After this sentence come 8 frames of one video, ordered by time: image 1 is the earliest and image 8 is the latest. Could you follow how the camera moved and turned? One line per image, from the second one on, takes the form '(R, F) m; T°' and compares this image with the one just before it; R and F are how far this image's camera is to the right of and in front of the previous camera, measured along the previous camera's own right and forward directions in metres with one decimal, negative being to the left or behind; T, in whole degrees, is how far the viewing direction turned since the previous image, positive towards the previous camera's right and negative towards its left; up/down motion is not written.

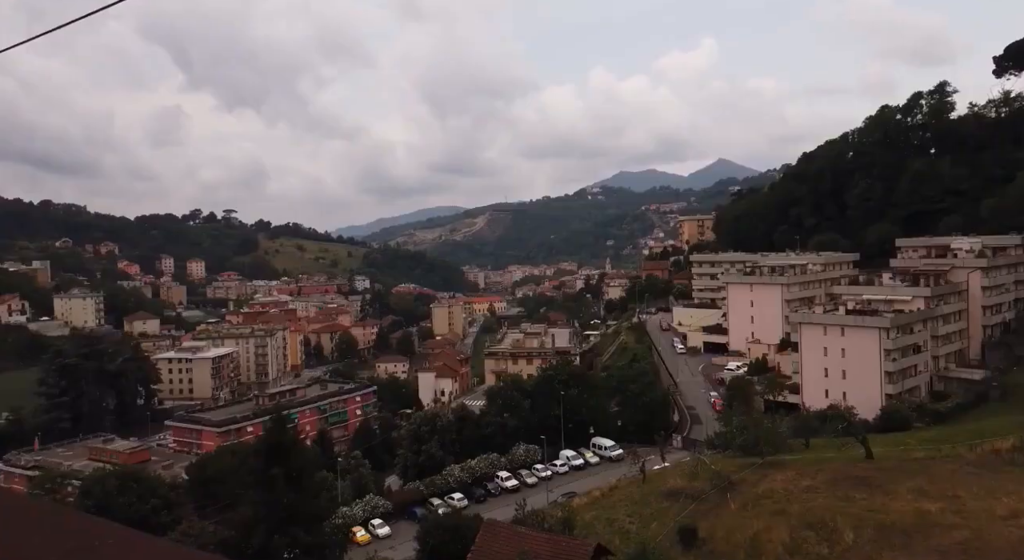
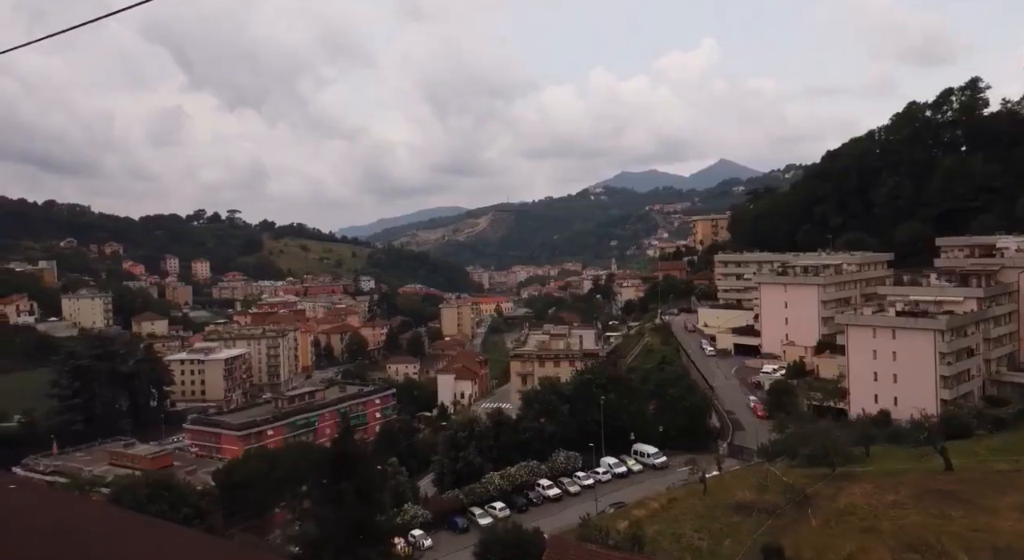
(-0.4, +0.3) m; 0°
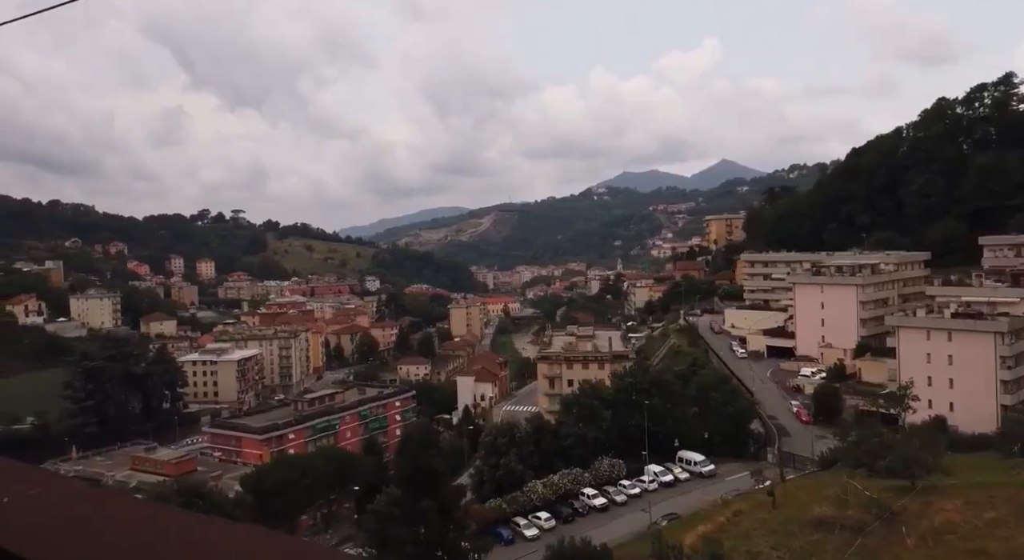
(-0.4, +0.3) m; 0°
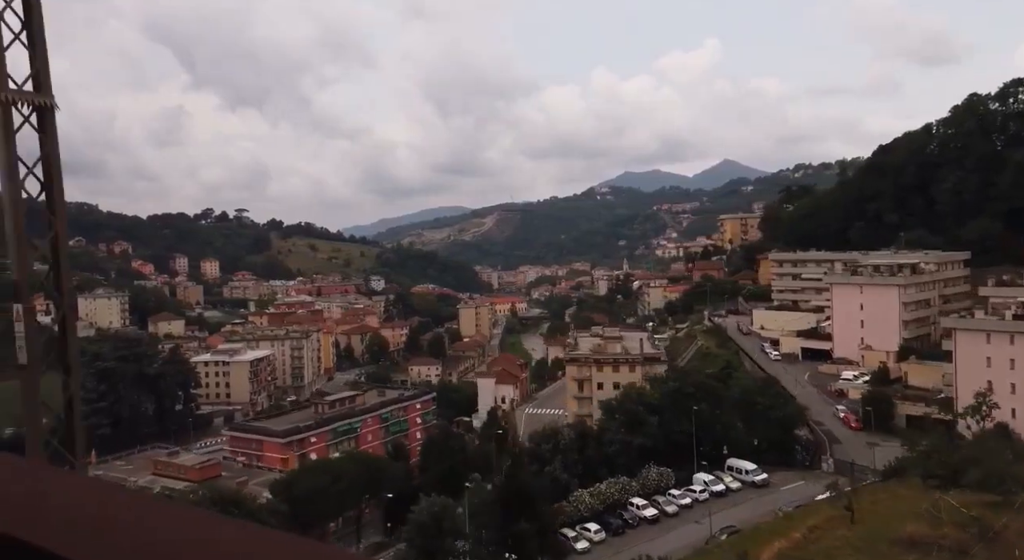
(-0.4, +0.3) m; 0°
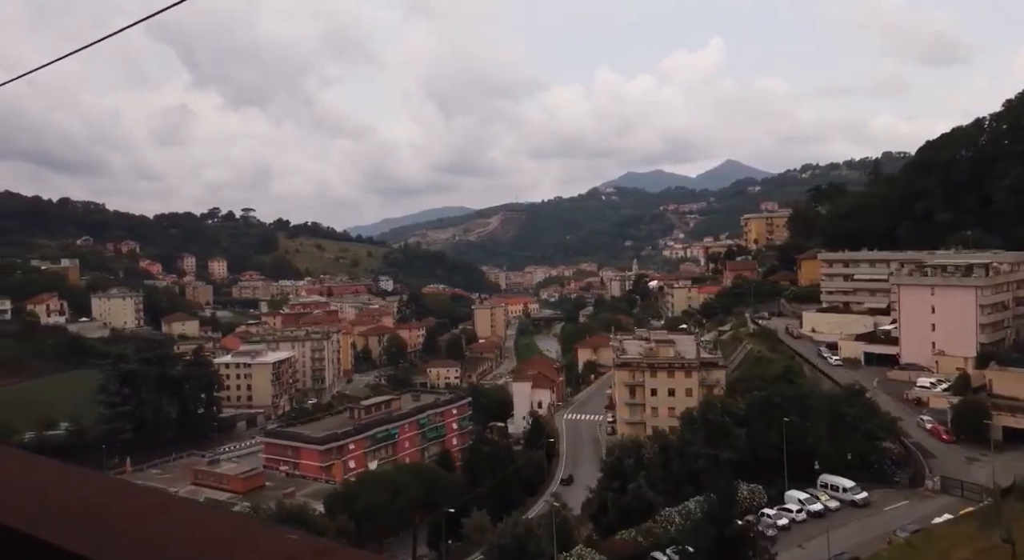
(-0.6, +0.5) m; 0°
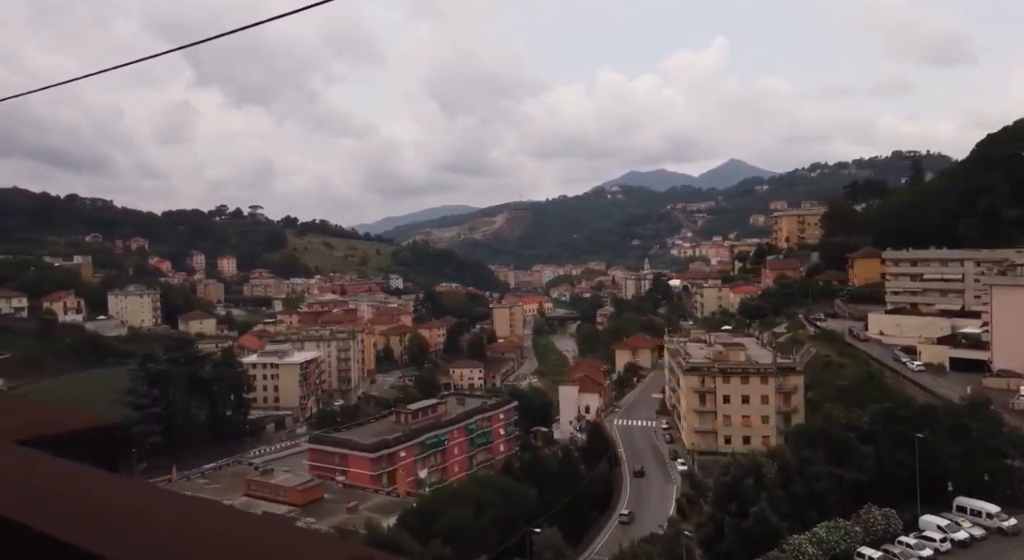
(-0.8, +0.6) m; 0°
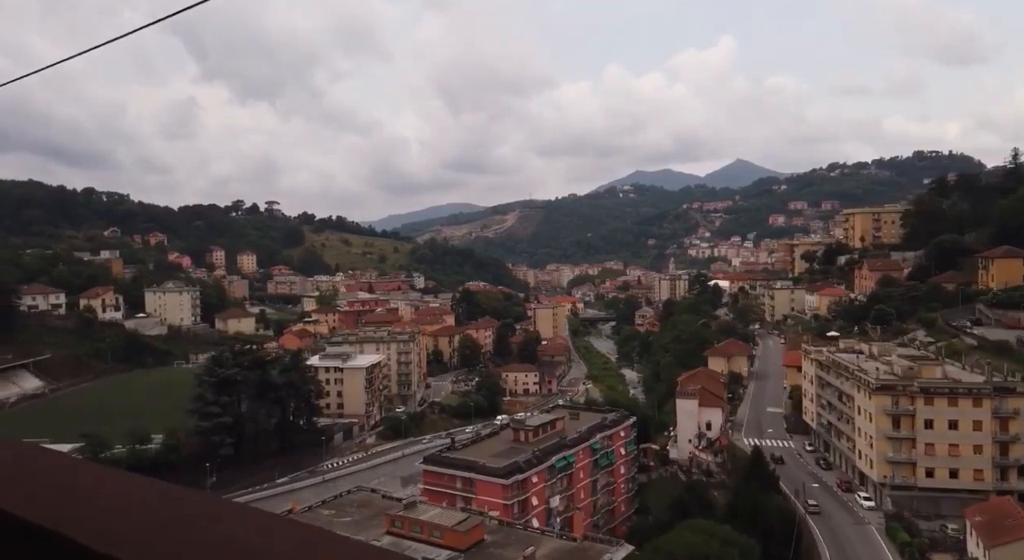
(-1.8, +1.3) m; -1°
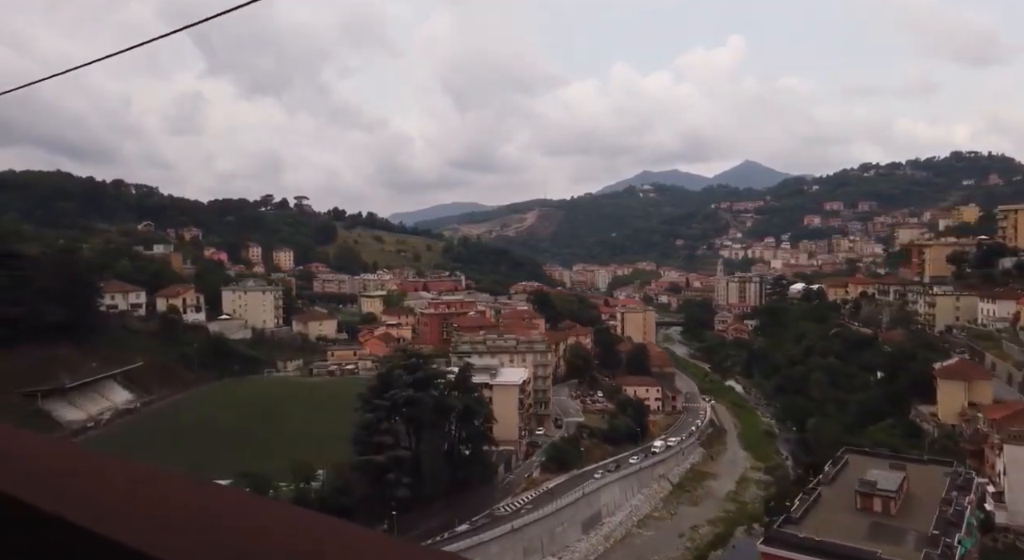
(-3.5, +2.7) m; -1°
